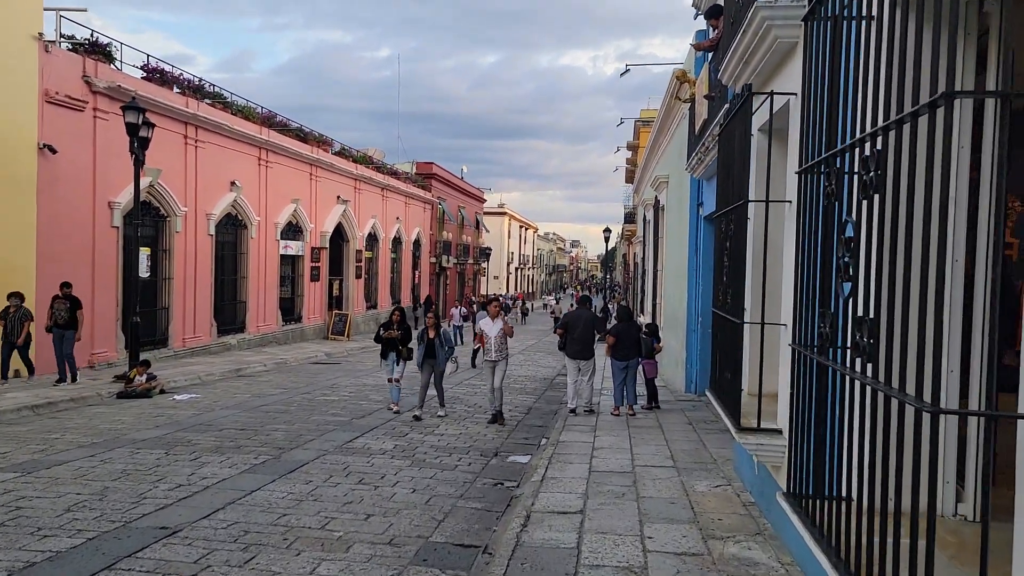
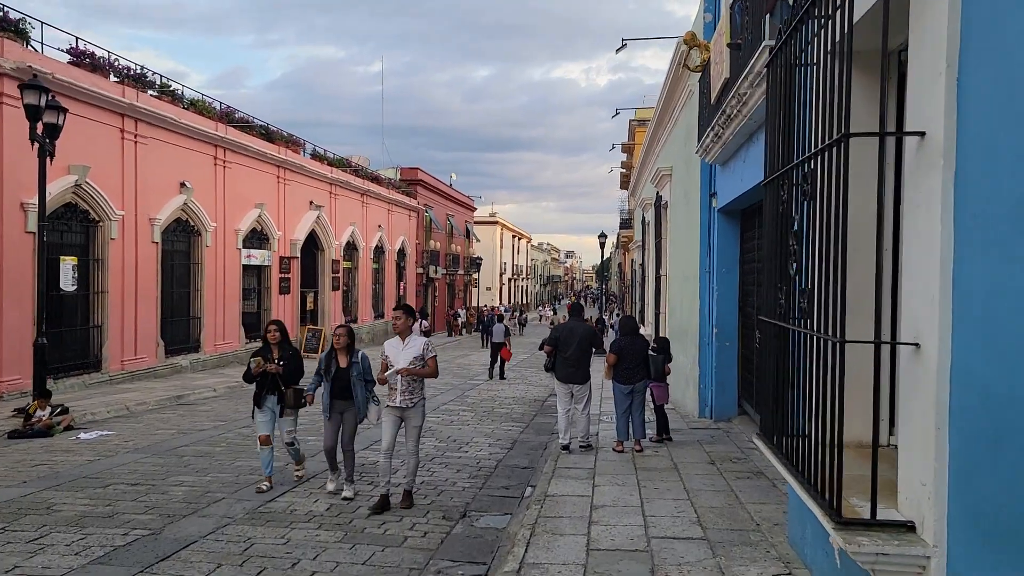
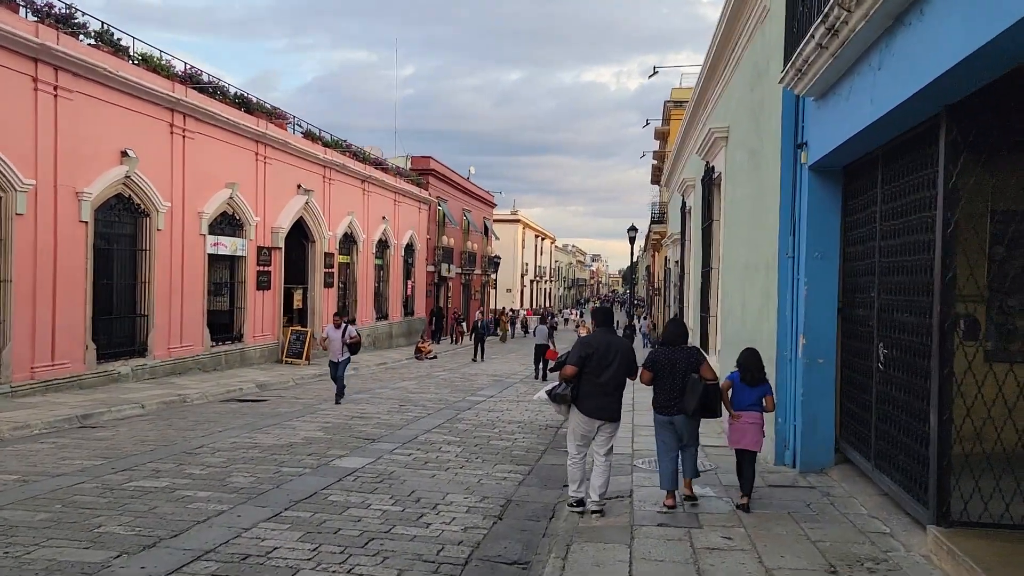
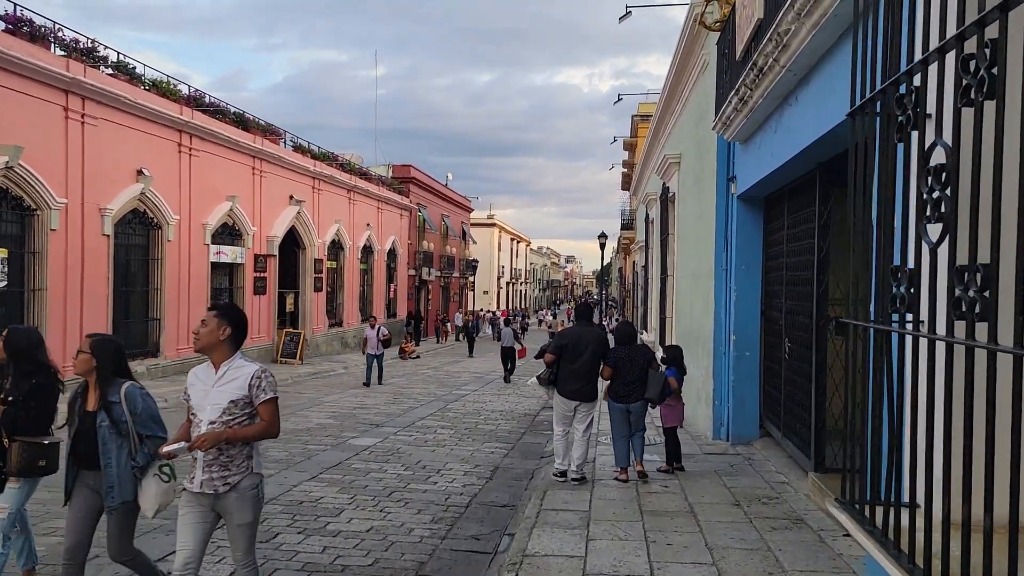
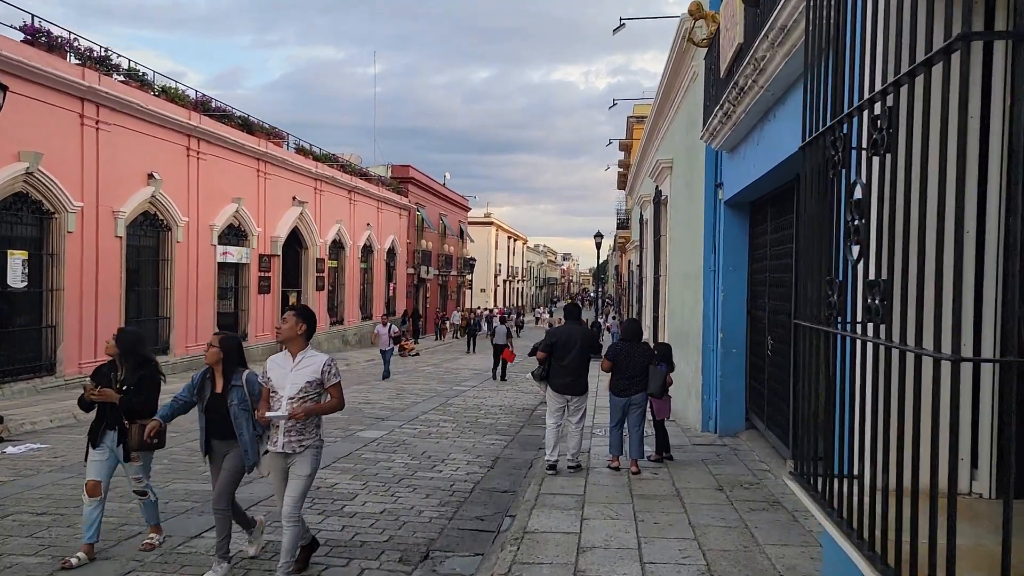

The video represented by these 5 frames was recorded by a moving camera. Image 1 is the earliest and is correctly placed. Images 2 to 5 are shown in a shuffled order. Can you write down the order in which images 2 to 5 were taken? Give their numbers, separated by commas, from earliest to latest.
2, 5, 4, 3
